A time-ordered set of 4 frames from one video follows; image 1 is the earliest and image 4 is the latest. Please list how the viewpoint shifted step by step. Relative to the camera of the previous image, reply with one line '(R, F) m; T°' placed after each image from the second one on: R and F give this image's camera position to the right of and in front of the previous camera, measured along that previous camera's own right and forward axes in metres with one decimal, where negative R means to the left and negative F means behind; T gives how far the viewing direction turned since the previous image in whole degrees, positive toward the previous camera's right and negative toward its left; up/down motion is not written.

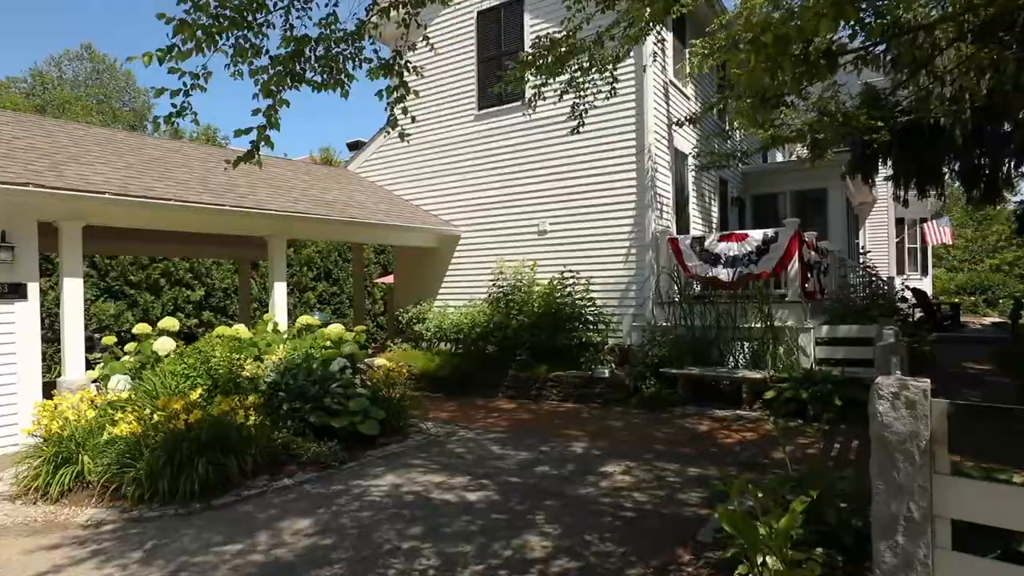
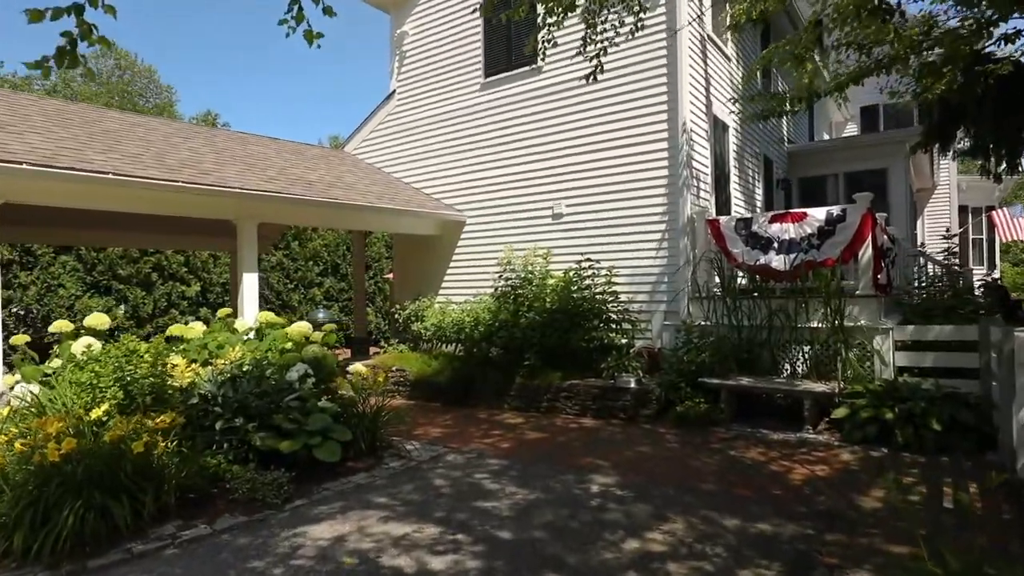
(+0.3, +1.6) m; -3°
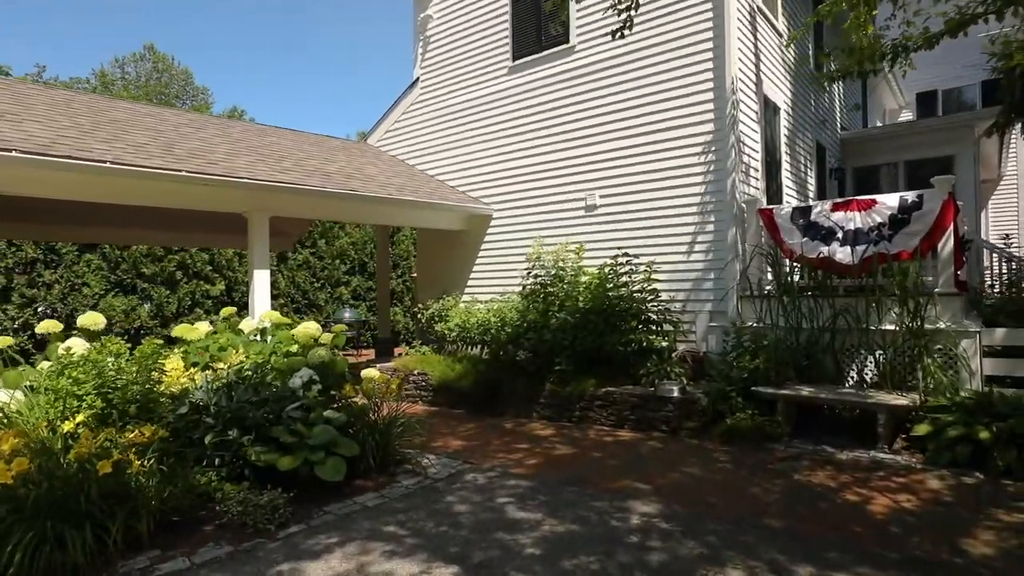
(0.0, +0.7) m; -3°
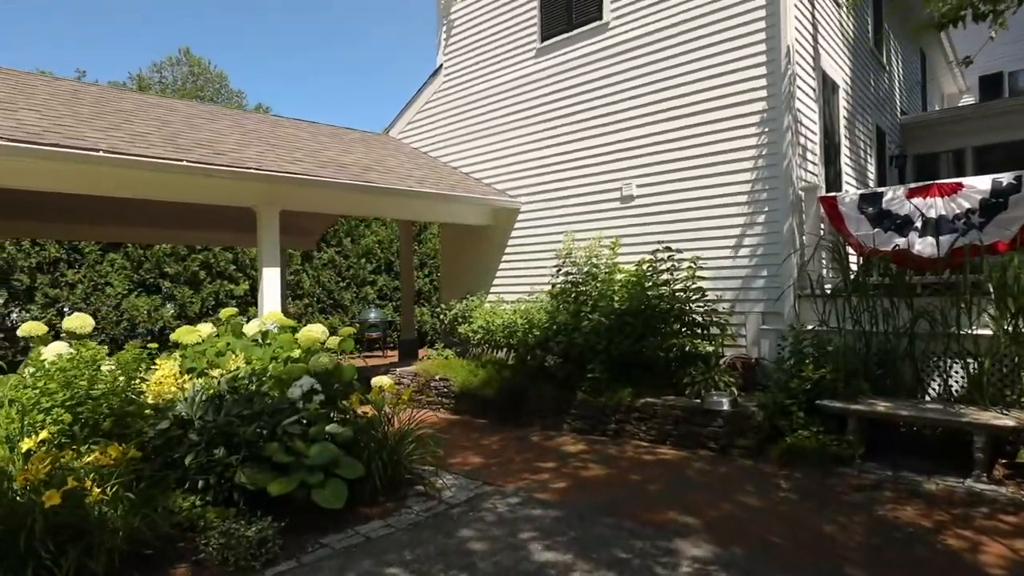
(+0.1, +0.7) m; -3°
